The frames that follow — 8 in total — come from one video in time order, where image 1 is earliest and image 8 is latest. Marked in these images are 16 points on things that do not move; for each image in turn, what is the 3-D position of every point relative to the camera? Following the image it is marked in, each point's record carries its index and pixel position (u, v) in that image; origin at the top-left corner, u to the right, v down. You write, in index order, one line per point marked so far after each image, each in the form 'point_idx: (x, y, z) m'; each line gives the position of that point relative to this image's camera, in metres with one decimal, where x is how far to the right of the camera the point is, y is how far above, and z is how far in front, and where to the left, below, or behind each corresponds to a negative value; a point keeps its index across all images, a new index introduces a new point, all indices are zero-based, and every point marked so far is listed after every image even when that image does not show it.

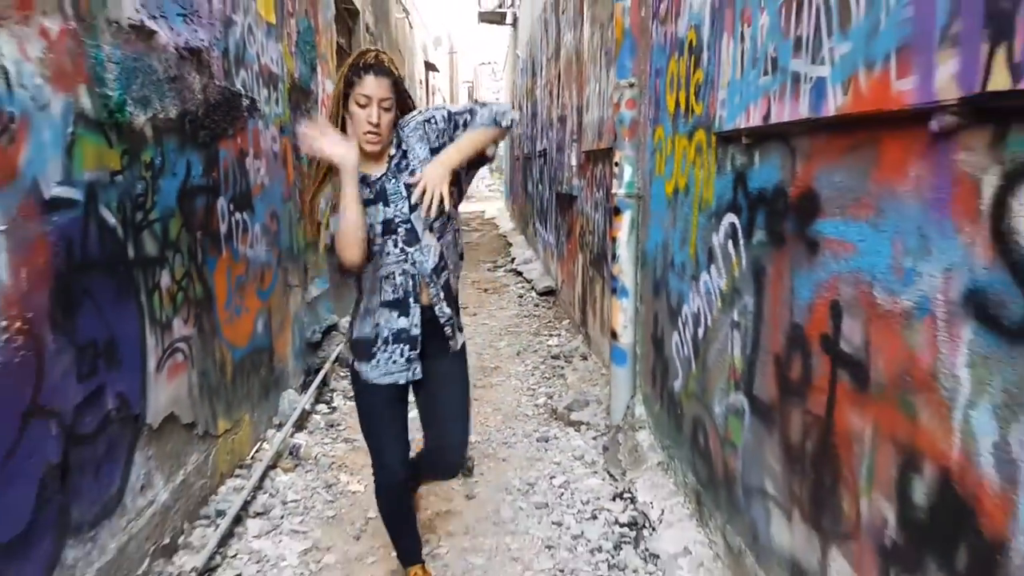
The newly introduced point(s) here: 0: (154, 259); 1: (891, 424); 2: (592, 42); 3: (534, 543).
0: (-1.3, +0.1, +2.8) m
1: (+0.8, -0.3, +1.6) m
2: (+0.5, +1.7, +5.1) m
3: (+0.1, -1.0, +3.0) m
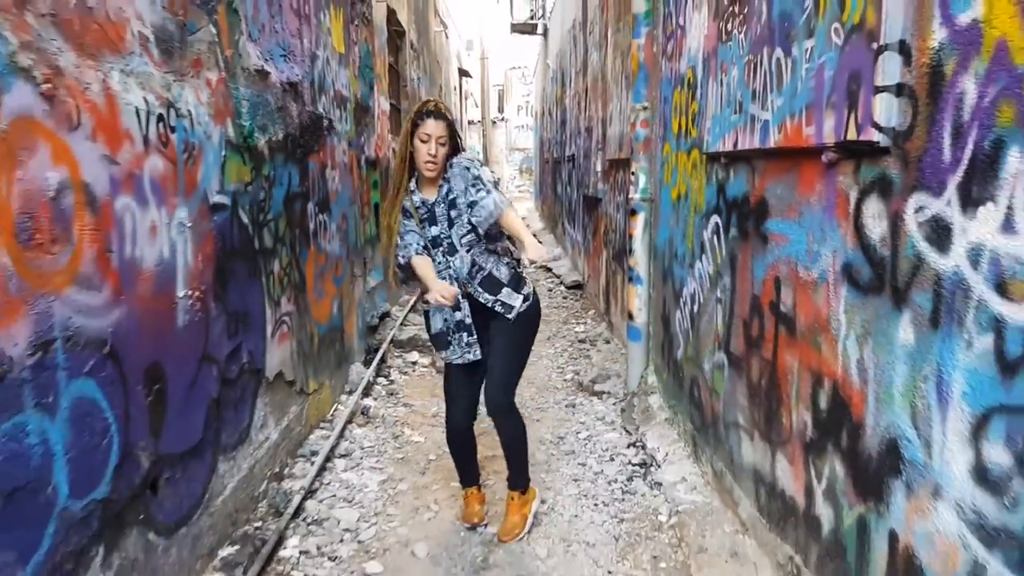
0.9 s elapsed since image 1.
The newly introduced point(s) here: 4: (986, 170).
0: (-1.1, +0.2, +3.5) m
1: (+0.9, -0.2, +2.3) m
2: (+0.8, +1.8, +5.8) m
3: (+0.3, -0.9, +3.7) m
4: (+0.9, +0.2, +1.5) m
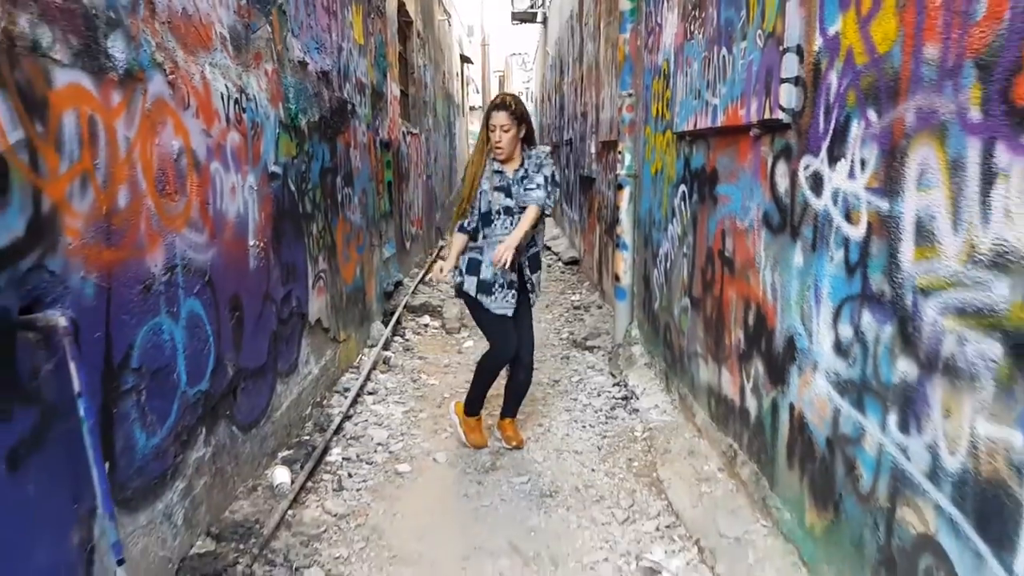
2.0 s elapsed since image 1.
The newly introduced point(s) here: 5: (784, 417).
0: (-1.1, +0.4, +4.2) m
1: (+0.9, 0.0, +2.9) m
2: (+0.8, +2.0, +6.4) m
3: (+0.3, -0.7, +4.4) m
4: (+0.9, +0.4, +2.1) m
5: (+0.9, -0.4, +2.5) m
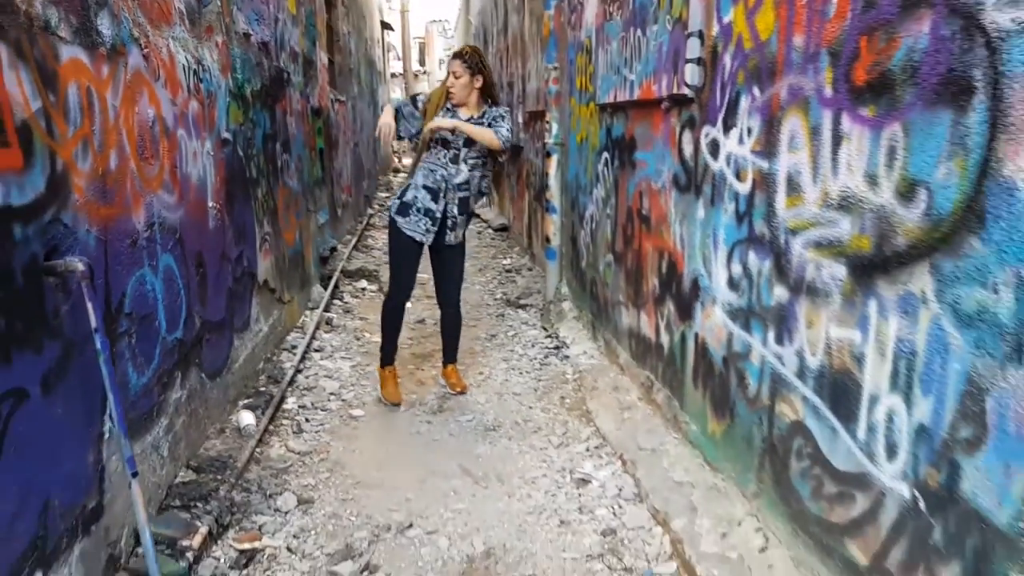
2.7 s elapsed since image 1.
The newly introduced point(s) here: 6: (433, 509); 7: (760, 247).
0: (-1.5, +0.6, +4.4) m
1: (+0.7, +0.2, +3.4) m
2: (+0.2, +2.4, +6.8) m
3: (-0.1, -0.4, +4.8) m
4: (+0.8, +0.6, +2.6) m
5: (+0.7, -0.2, +3.0) m
6: (-0.3, -0.9, +3.0) m
7: (+0.8, +0.1, +2.4) m
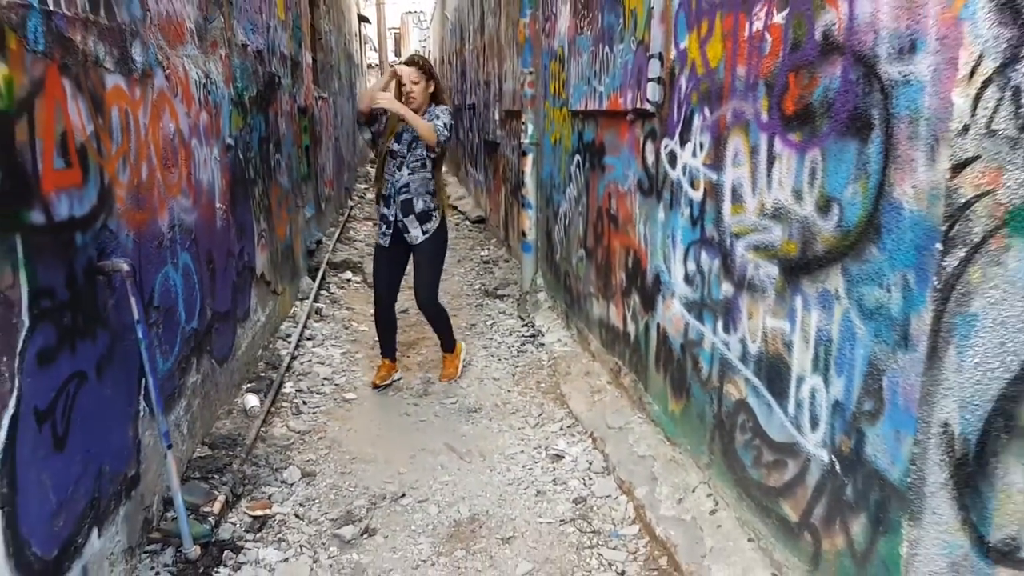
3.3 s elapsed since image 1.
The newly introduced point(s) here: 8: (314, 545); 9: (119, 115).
0: (-1.6, +0.7, +4.7) m
1: (+0.6, +0.3, +3.8) m
2: (0.0, +2.5, +7.1) m
3: (-0.3, -0.4, +5.2) m
4: (+0.7, +0.6, +2.9) m
5: (+0.6, -0.2, +3.4) m
6: (-0.4, -0.9, +3.4) m
7: (+0.7, +0.1, +2.8) m
8: (-0.8, -1.0, +2.9) m
9: (-1.3, +0.6, +2.5) m
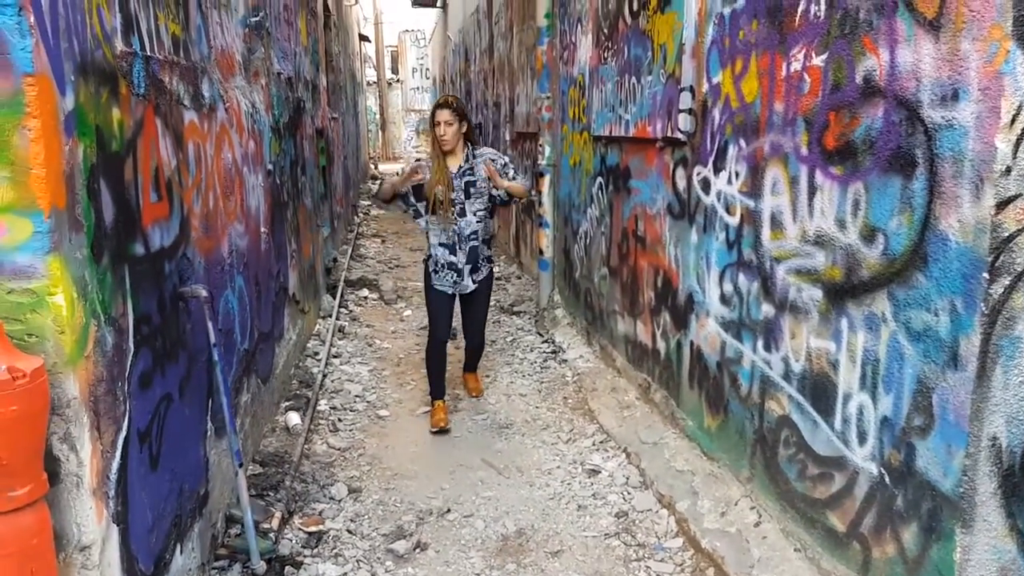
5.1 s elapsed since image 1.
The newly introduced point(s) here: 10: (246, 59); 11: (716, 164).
0: (-1.5, +0.6, +4.9) m
1: (+0.7, +0.2, +3.9) m
2: (+0.1, +2.3, +7.3) m
3: (-0.1, -0.5, +5.3) m
4: (+0.9, +0.6, +3.1) m
5: (+0.8, -0.3, +3.6) m
6: (-0.2, -1.0, +3.5) m
7: (+0.9, +0.1, +2.9) m
8: (-0.6, -1.1, +3.0) m
9: (-1.1, +0.5, +2.6) m
10: (-1.4, +1.2, +3.8) m
11: (+0.9, +0.5, +3.1) m
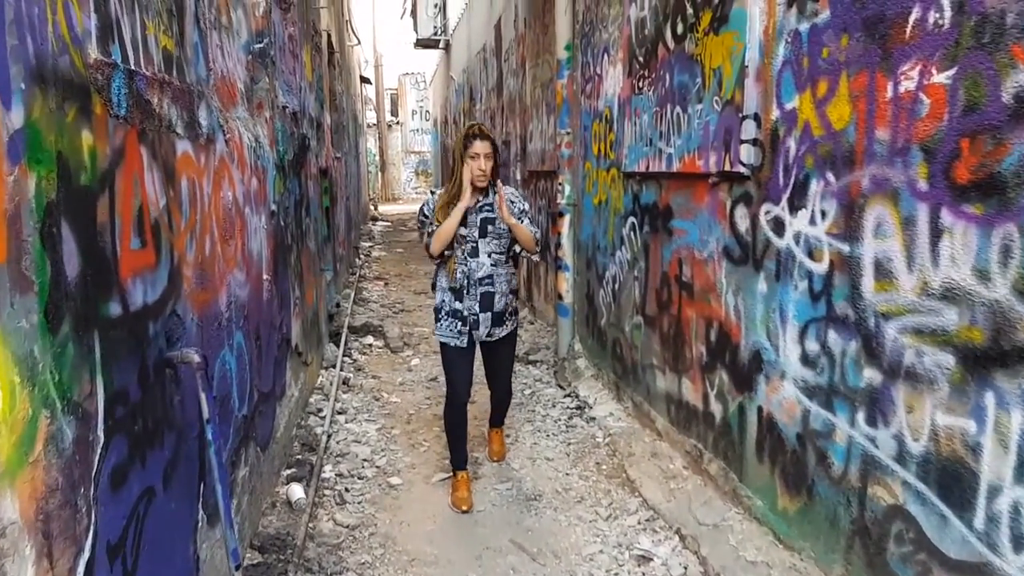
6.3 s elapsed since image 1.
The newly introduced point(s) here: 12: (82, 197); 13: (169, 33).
0: (-1.3, +0.2, +4.4) m
1: (+0.9, -0.1, +3.5) m
2: (+0.2, +1.9, +7.0) m
3: (+0.1, -0.9, +4.8) m
4: (+1.0, +0.3, +2.7) m
5: (+1.0, -0.5, +3.1) m
6: (-0.1, -1.2, +3.0) m
7: (+1.1, -0.1, +2.5) m
8: (-0.4, -1.3, +2.5) m
9: (-1.0, +0.3, +2.2) m
10: (-1.2, +0.9, +3.5) m
11: (+1.0, +0.3, +2.7) m
12: (-0.9, +0.2, +1.5) m
13: (-1.0, +0.7, +2.1) m
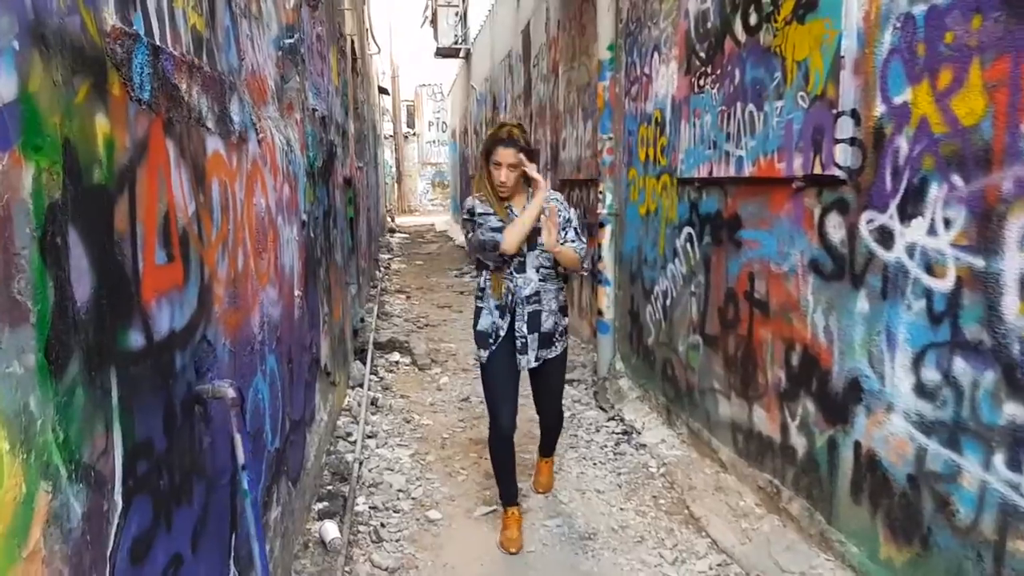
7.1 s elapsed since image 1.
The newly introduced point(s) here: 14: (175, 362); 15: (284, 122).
0: (-1.1, +0.2, +4.1) m
1: (+1.1, -0.2, +3.2) m
2: (+0.5, +1.7, +6.6) m
3: (+0.3, -0.9, +4.5) m
4: (+1.3, +0.3, +2.4) m
5: (+1.2, -0.6, +2.7) m
6: (+0.2, -1.3, +2.7) m
7: (+1.3, -0.2, +2.1) m
8: (-0.2, -1.4, +2.2) m
9: (-0.8, +0.3, +1.9) m
10: (-1.0, +0.9, +3.2) m
11: (+1.3, +0.3, +2.4) m
12: (-0.6, +0.1, +1.2) m
13: (-0.8, +0.7, +1.8) m
14: (-0.7, -0.2, +1.5) m
15: (-1.0, +0.7, +3.1) m
